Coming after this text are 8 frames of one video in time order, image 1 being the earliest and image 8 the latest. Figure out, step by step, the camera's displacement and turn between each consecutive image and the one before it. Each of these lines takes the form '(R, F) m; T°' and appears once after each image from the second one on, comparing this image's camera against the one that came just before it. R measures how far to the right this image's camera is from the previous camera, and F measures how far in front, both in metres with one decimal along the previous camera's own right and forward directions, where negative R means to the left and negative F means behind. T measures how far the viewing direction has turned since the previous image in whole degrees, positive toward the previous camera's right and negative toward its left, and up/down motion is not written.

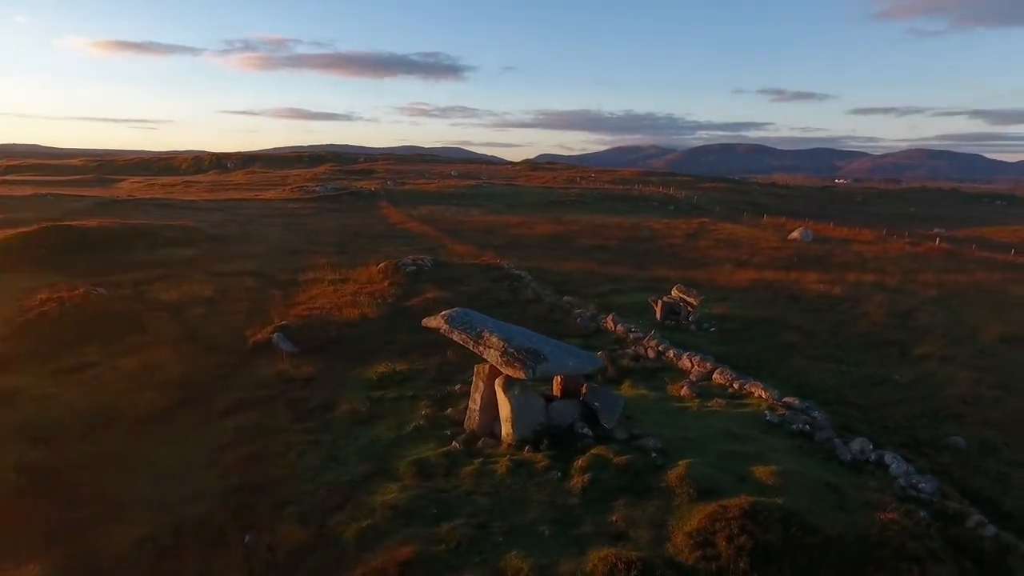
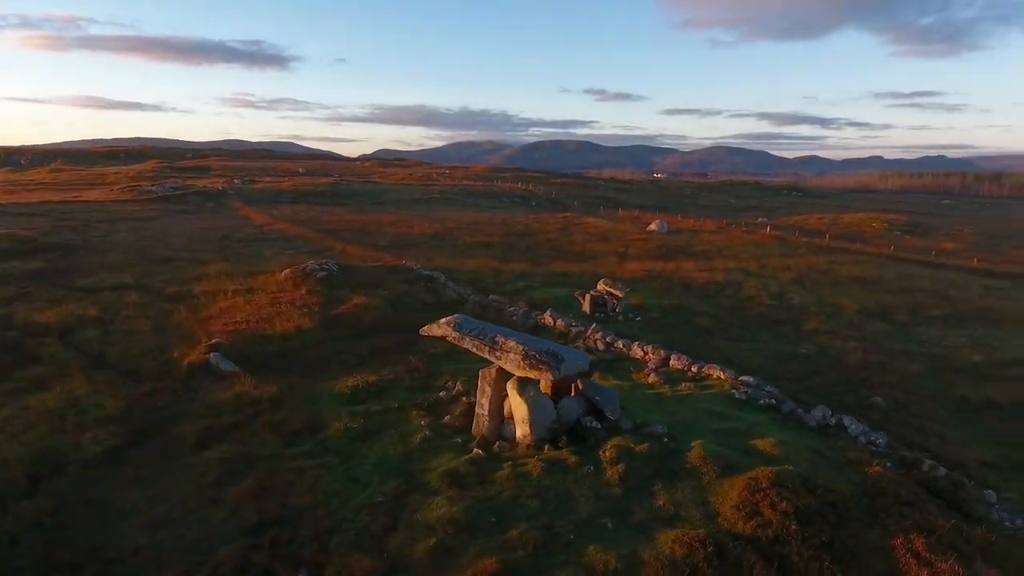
(-3.7, +0.3) m; +14°
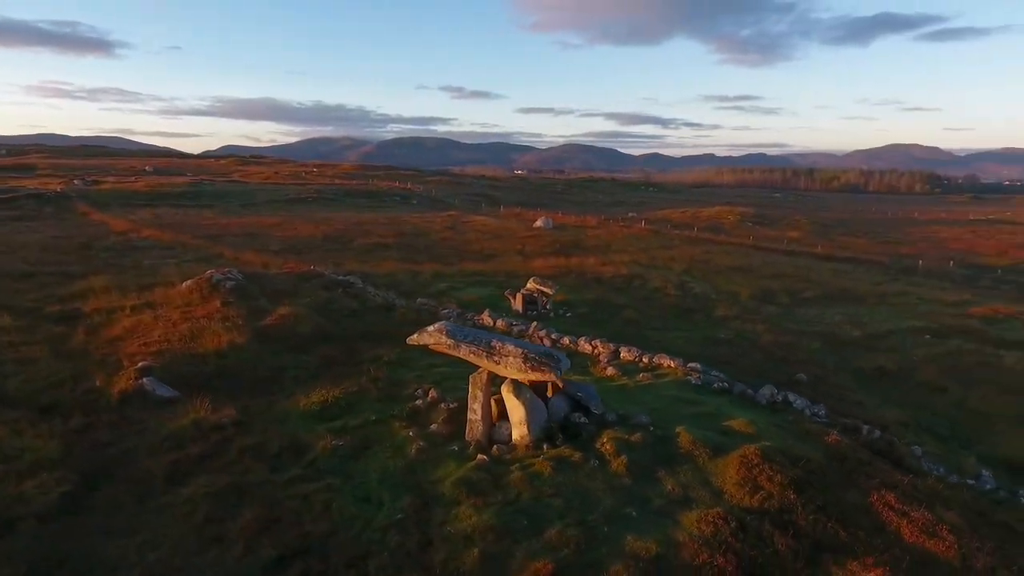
(-2.9, +0.2) m; +12°
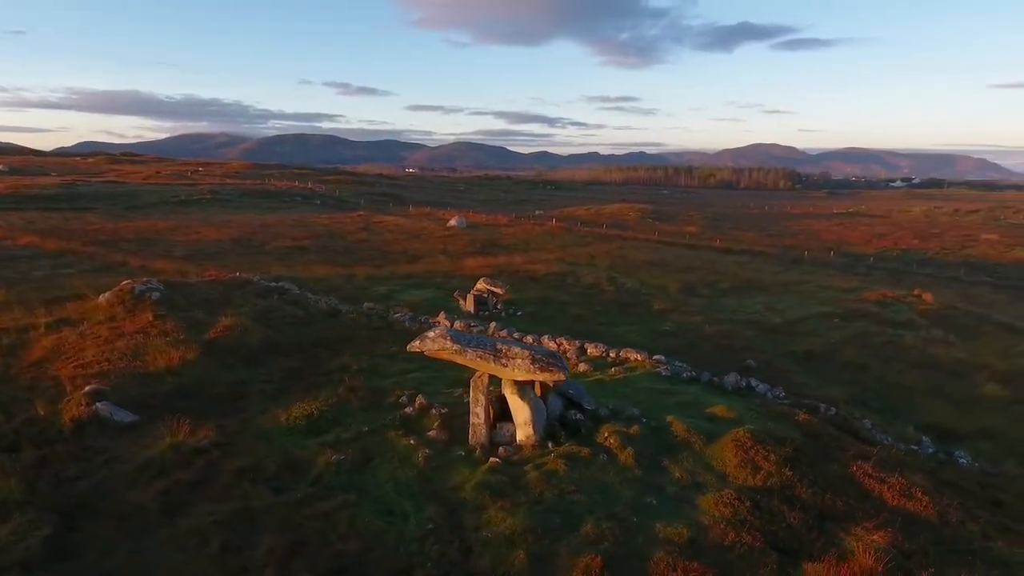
(-2.4, +0.1) m; +10°
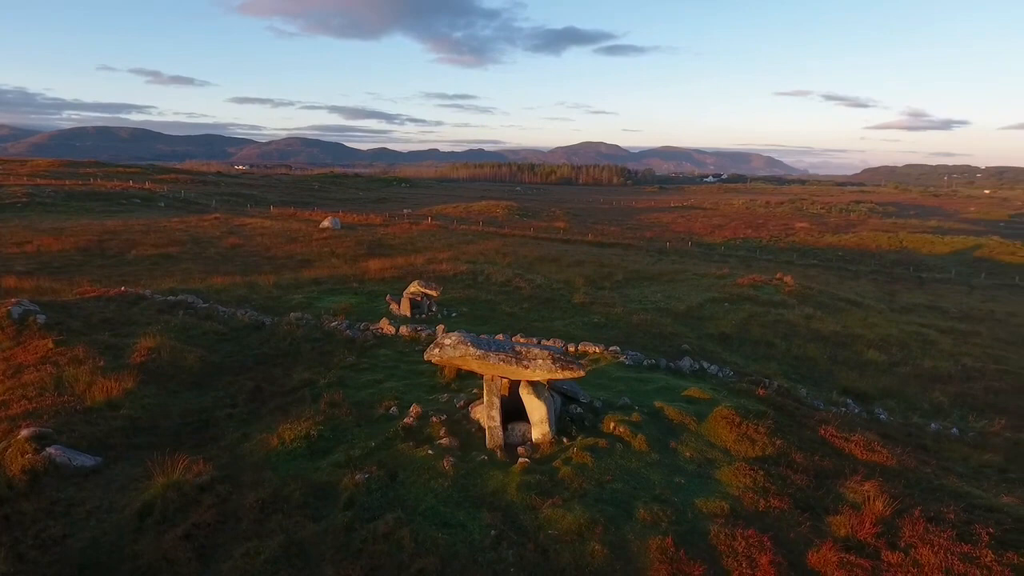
(-3.8, +0.3) m; +14°
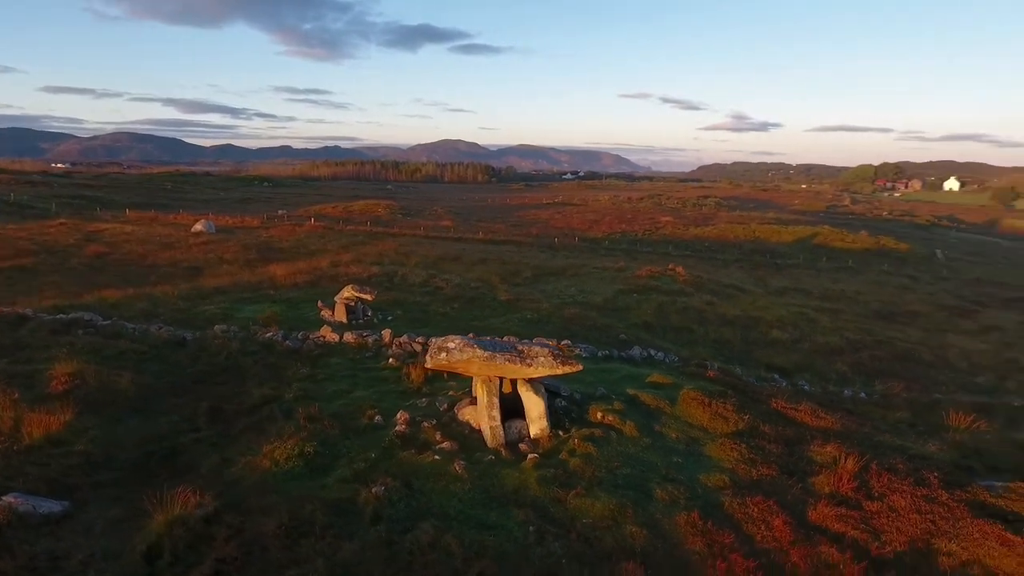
(-3.0, +0.1) m; +12°
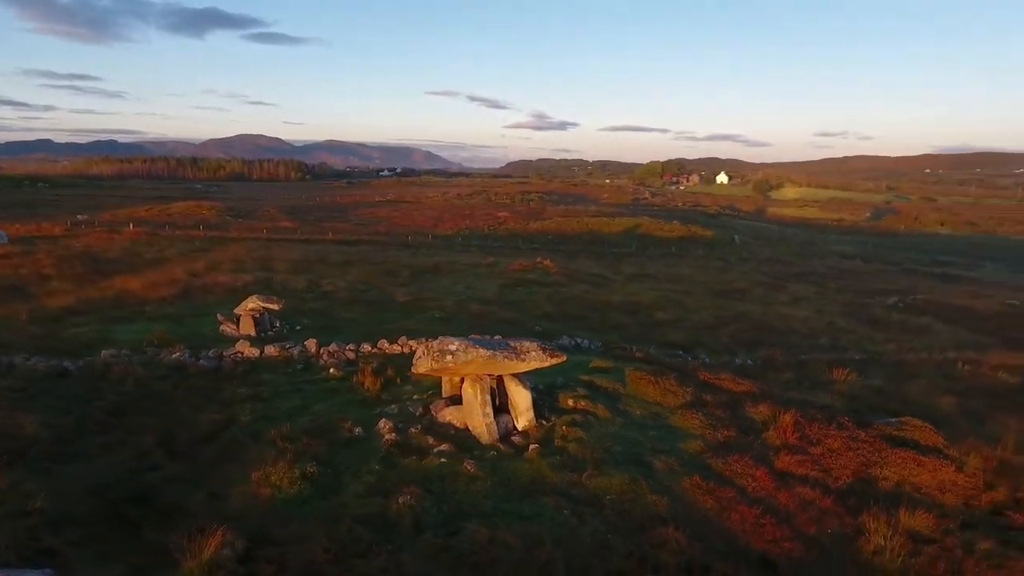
(-4.0, +0.1) m; +16°
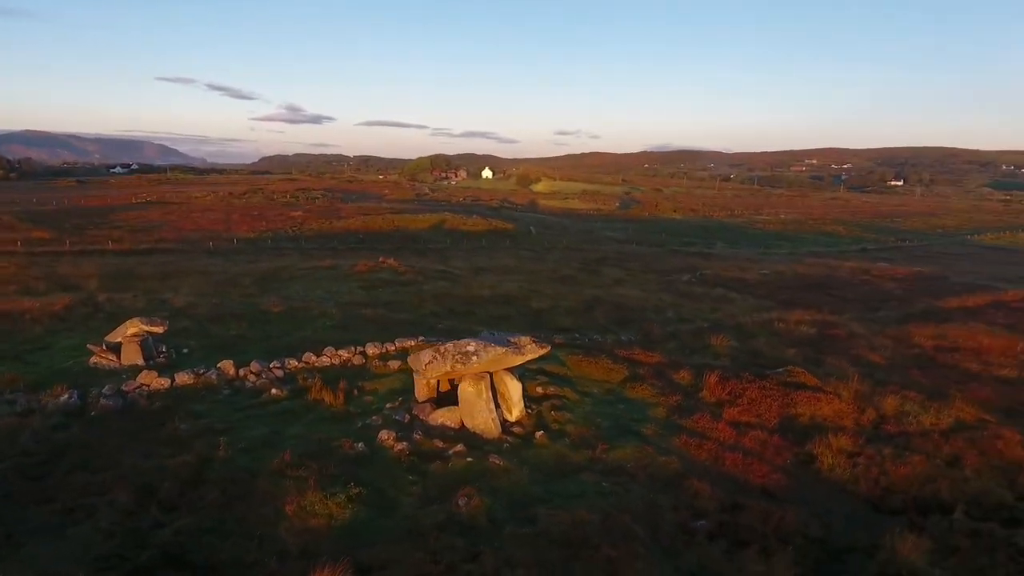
(-5.4, +0.3) m; +20°
